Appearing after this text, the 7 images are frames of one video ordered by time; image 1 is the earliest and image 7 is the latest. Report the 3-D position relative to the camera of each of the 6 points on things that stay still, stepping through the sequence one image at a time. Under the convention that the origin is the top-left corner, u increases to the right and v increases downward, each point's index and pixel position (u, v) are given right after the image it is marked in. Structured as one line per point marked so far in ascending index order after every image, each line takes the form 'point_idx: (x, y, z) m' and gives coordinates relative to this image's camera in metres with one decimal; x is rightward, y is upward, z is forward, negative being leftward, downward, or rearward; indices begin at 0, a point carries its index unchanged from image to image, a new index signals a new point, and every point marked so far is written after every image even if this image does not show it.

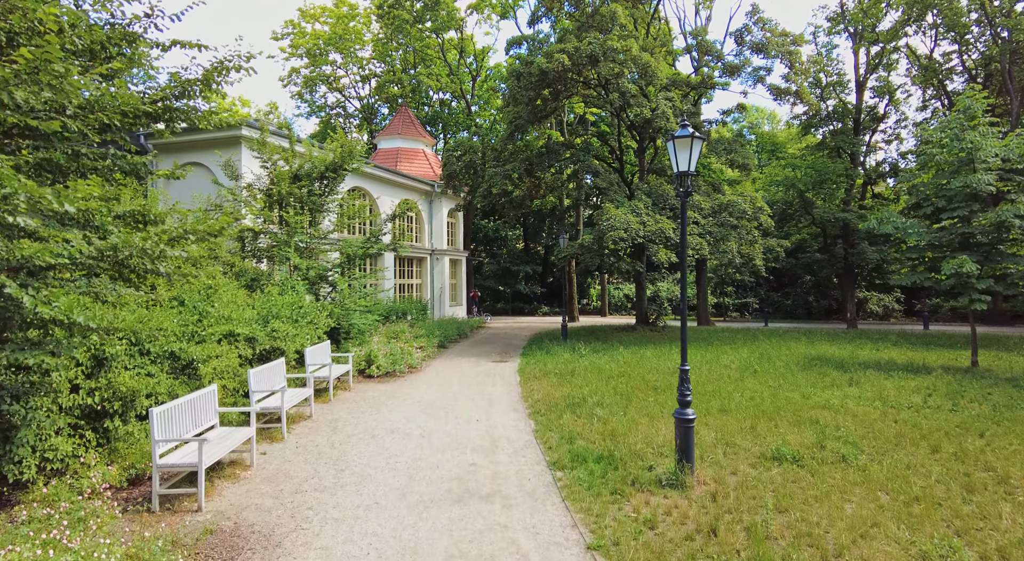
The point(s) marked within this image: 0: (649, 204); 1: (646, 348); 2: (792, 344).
0: (+4.1, +2.3, +18.1) m
1: (+3.7, -1.9, +16.7) m
2: (+8.8, -2.0, +19.0) m
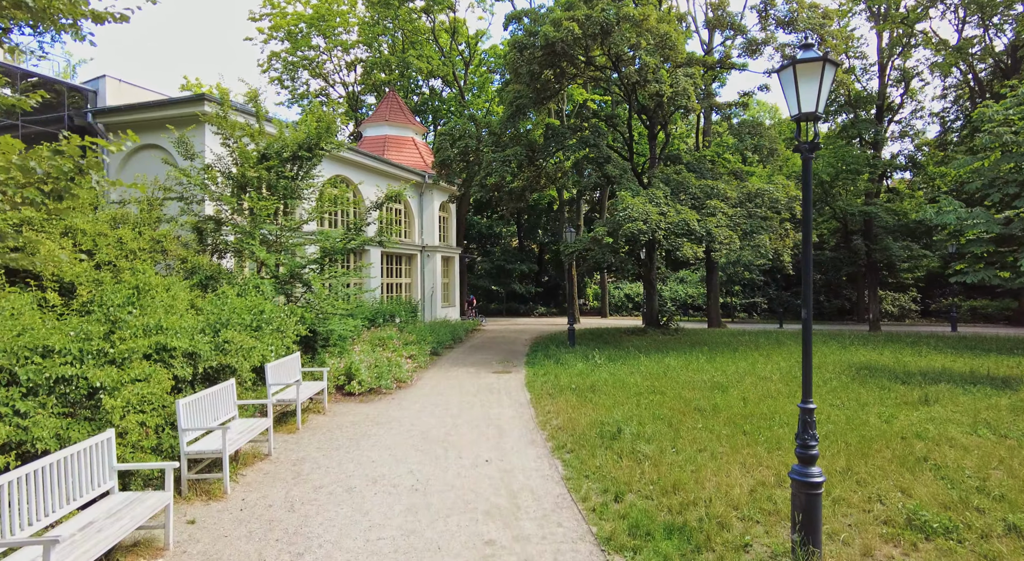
0: (+4.2, +2.3, +16.1) m
1: (+3.8, -1.9, +14.7) m
2: (+8.9, -1.9, +17.2) m
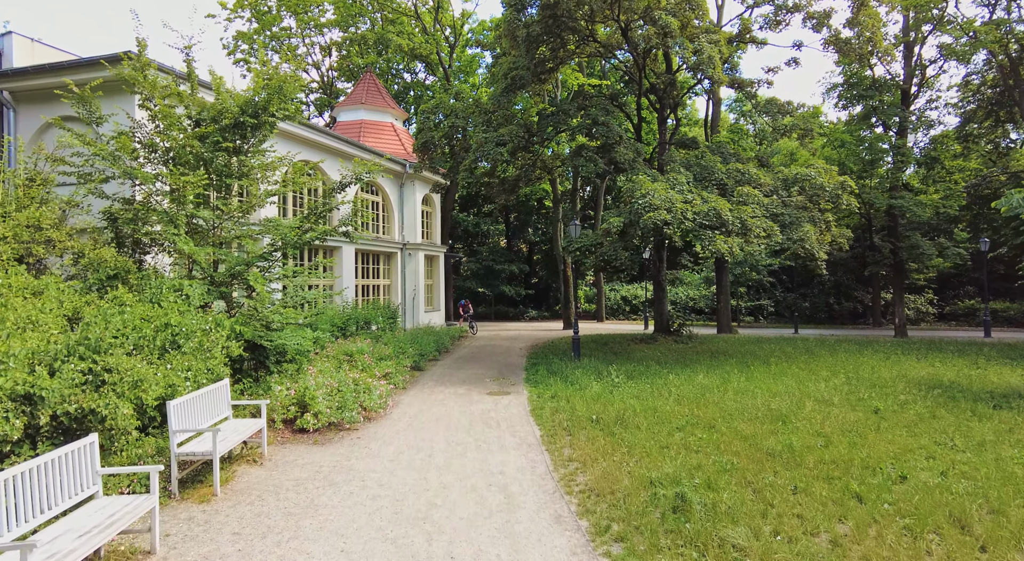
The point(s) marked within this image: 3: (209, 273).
0: (+4.1, +2.3, +13.8) m
1: (+3.8, -1.9, +12.3) m
2: (+8.7, -1.9, +14.9) m
3: (-4.8, +0.1, +9.5) m
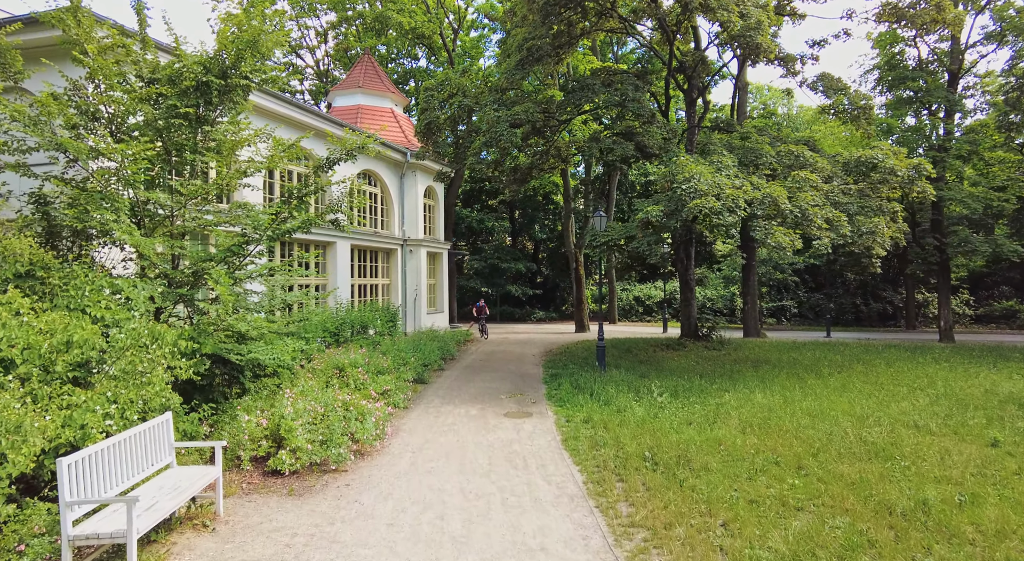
0: (+4.4, +2.3, +11.9) m
1: (+4.1, -1.9, +10.5) m
2: (+9.1, -1.9, +13.1) m
3: (-4.4, +0.1, +7.7) m
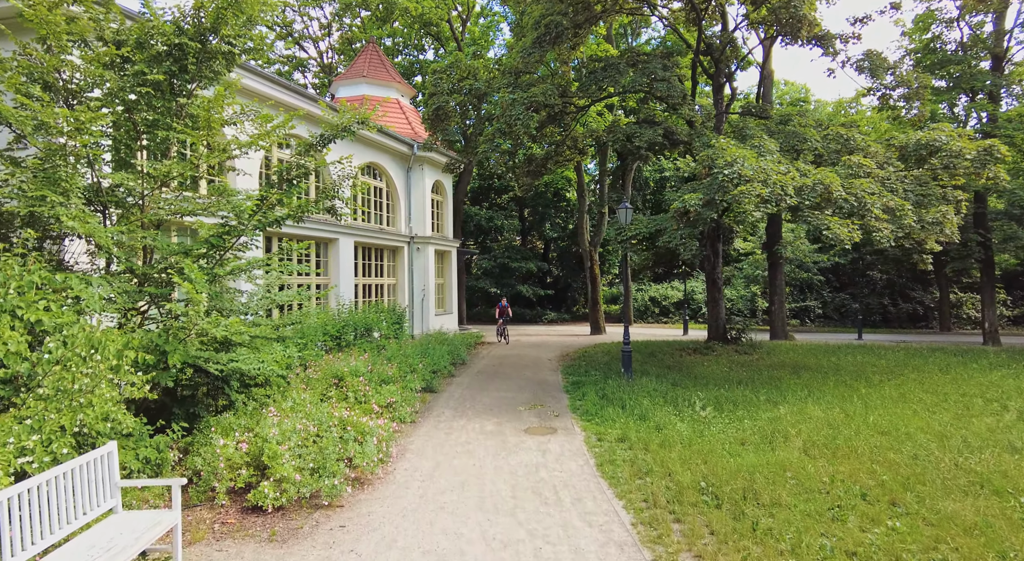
0: (+4.7, +2.4, +10.7) m
1: (+4.4, -1.8, +9.3) m
2: (+9.4, -1.9, +11.8) m
3: (-4.1, +0.2, +6.6) m
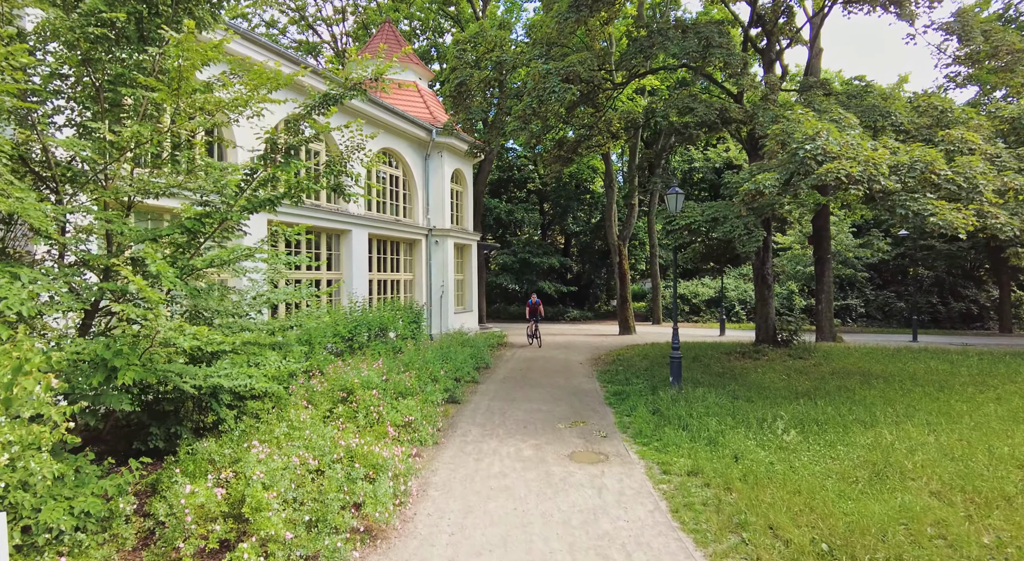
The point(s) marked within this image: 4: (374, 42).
0: (+5.3, +2.4, +9.2) m
1: (+4.9, -1.8, +7.8) m
2: (+10.0, -1.8, +10.2) m
3: (-3.7, +0.2, +5.2) m
4: (-4.5, +7.7, +19.5) m
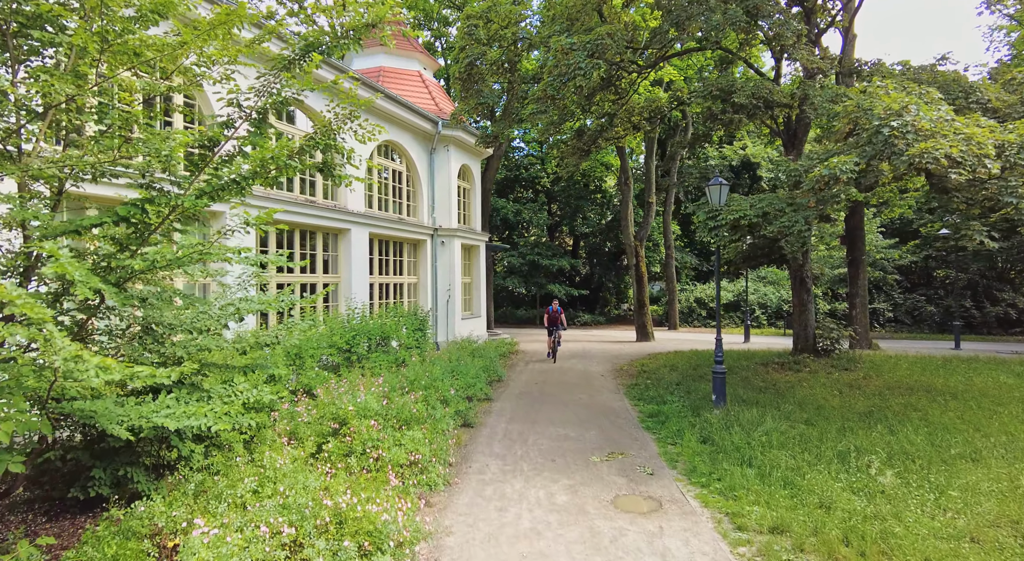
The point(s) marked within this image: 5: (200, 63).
0: (+5.6, +2.4, +7.8) m
1: (+5.2, -1.8, +6.4) m
2: (+10.3, -1.9, +8.8) m
3: (-3.4, +0.2, +3.9) m
4: (-4.2, +7.6, +18.2) m
5: (-2.6, +1.7, +4.9) m
